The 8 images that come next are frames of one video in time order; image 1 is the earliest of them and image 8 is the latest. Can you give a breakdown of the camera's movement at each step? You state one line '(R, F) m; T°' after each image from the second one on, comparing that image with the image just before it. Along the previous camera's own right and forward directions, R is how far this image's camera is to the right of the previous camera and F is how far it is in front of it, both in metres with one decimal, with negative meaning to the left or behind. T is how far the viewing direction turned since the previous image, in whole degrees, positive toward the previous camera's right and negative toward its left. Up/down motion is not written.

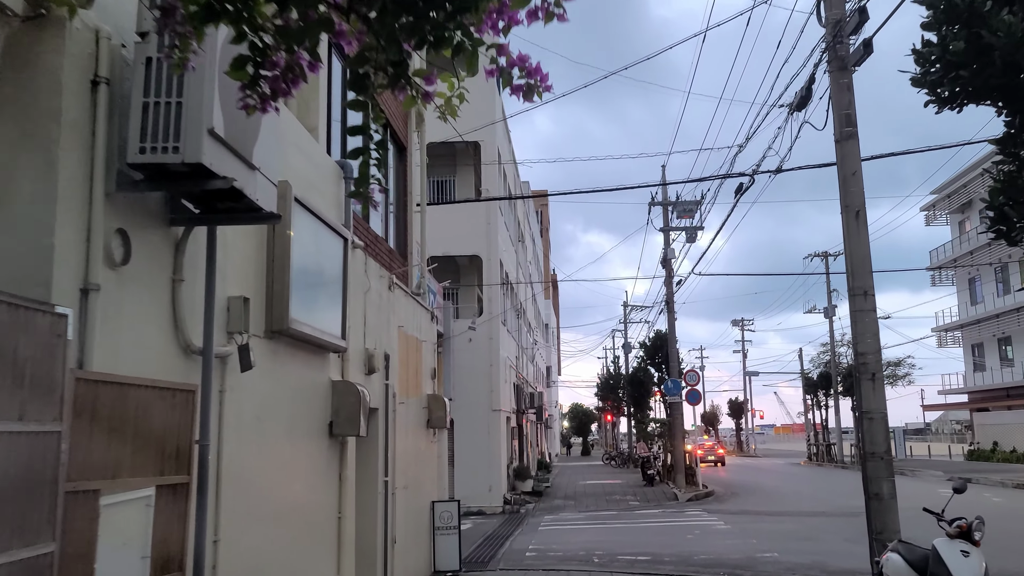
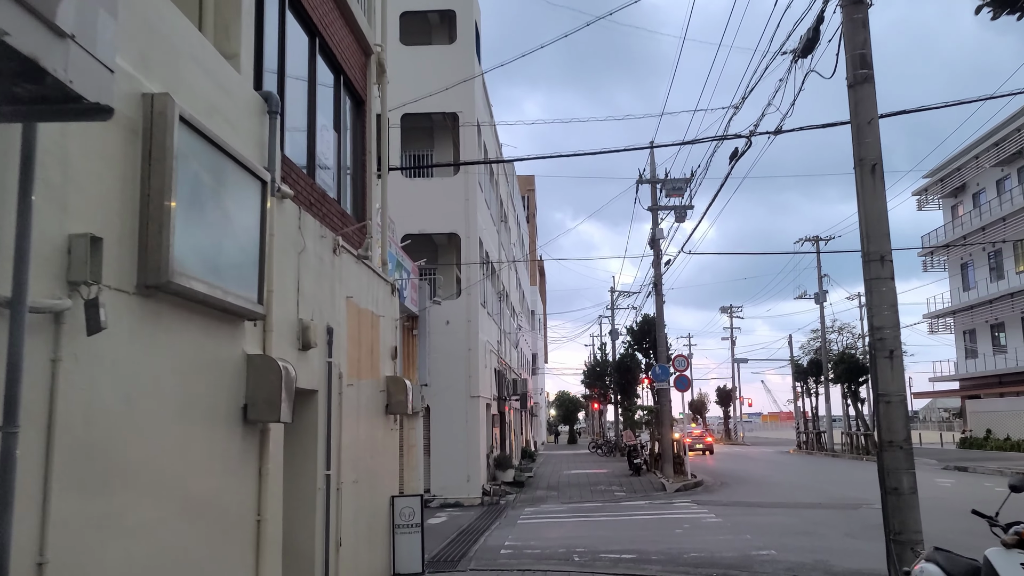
(+0.2, +1.0) m; +1°
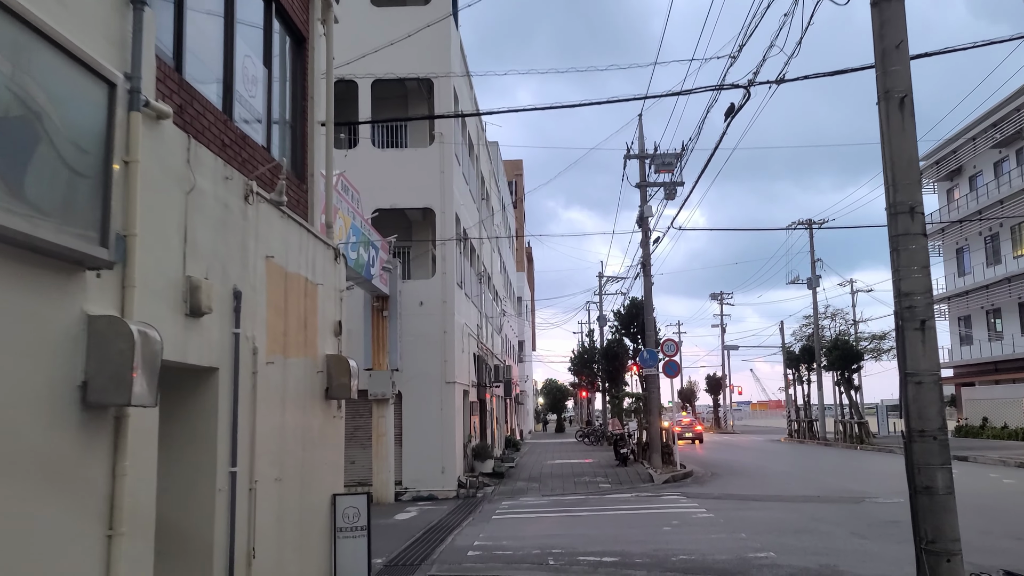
(+0.3, +1.2) m; +1°
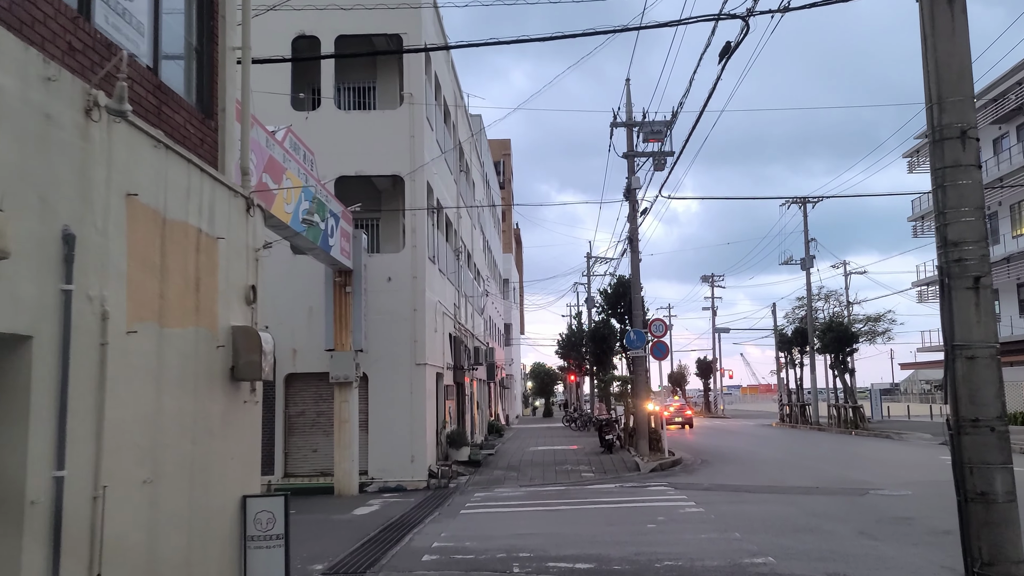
(+0.3, +1.3) m; +1°
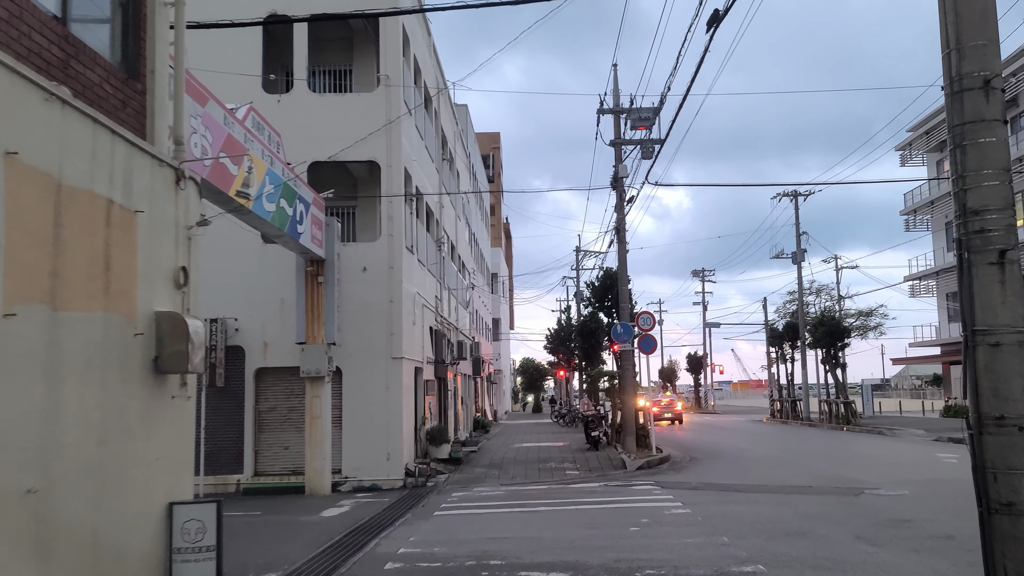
(+0.2, +0.6) m; +1°
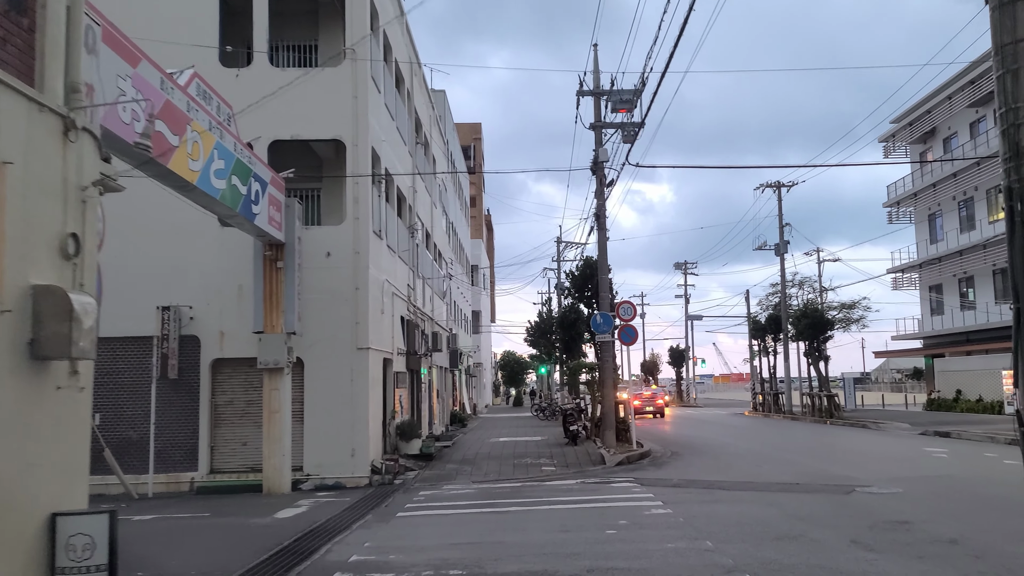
(+0.2, +0.8) m; +1°
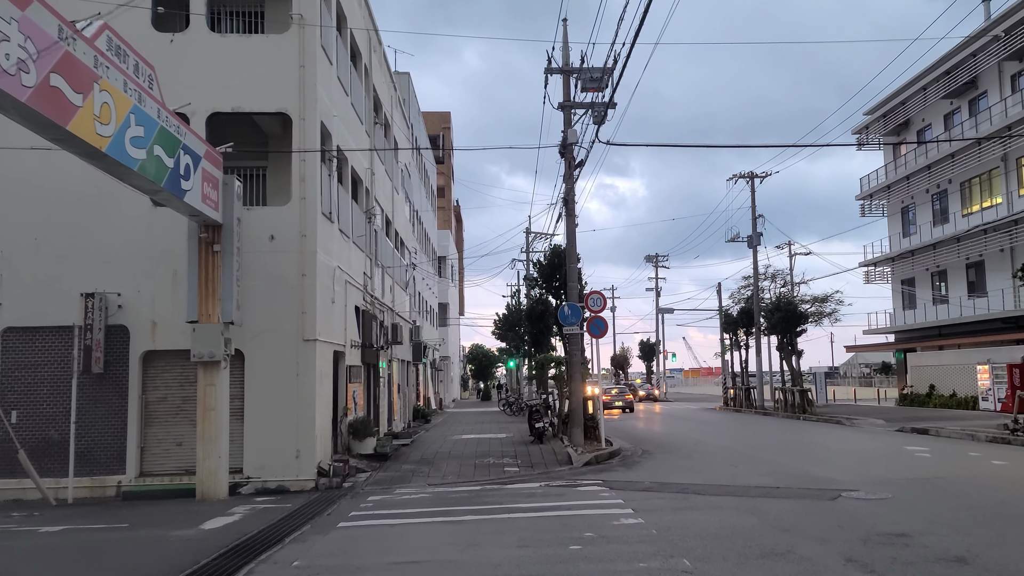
(+0.2, +1.1) m; +2°
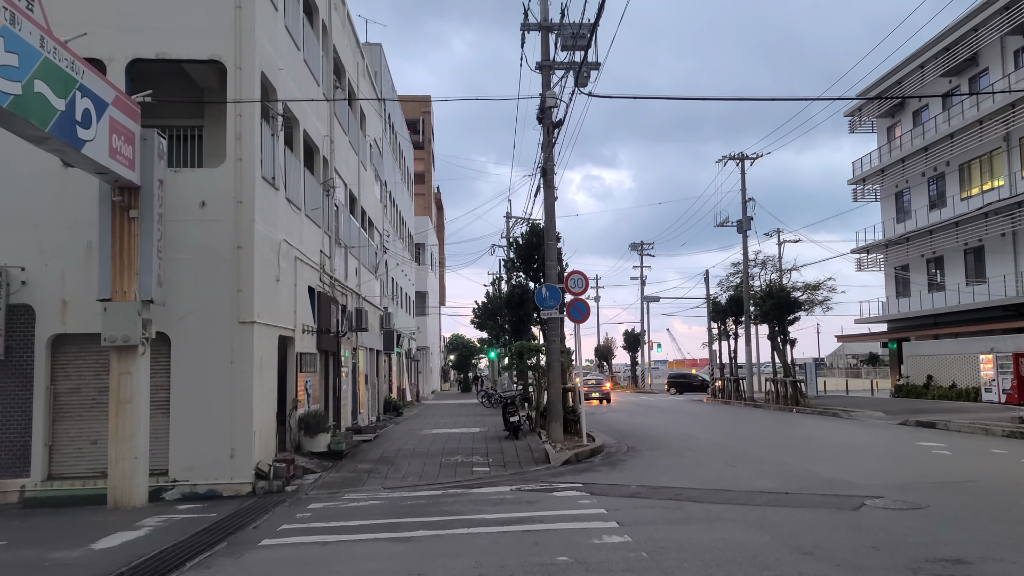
(+0.2, +1.7) m; +1°
